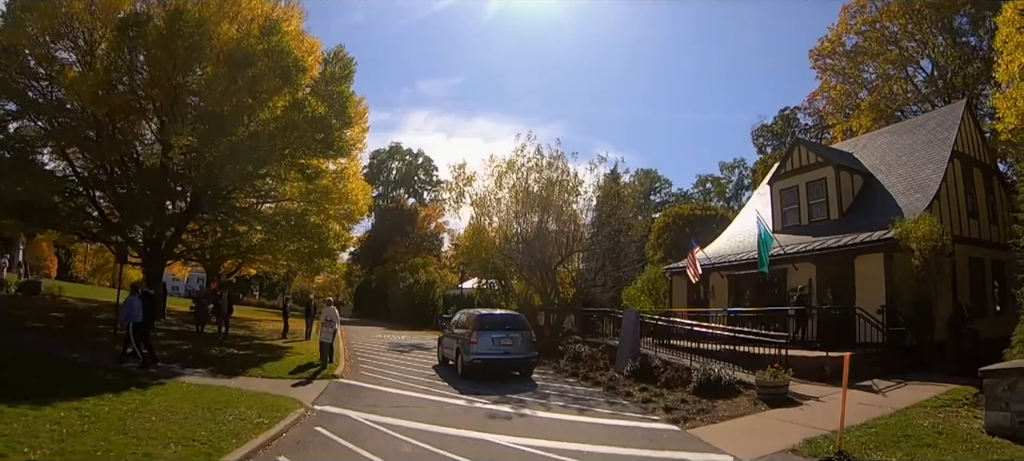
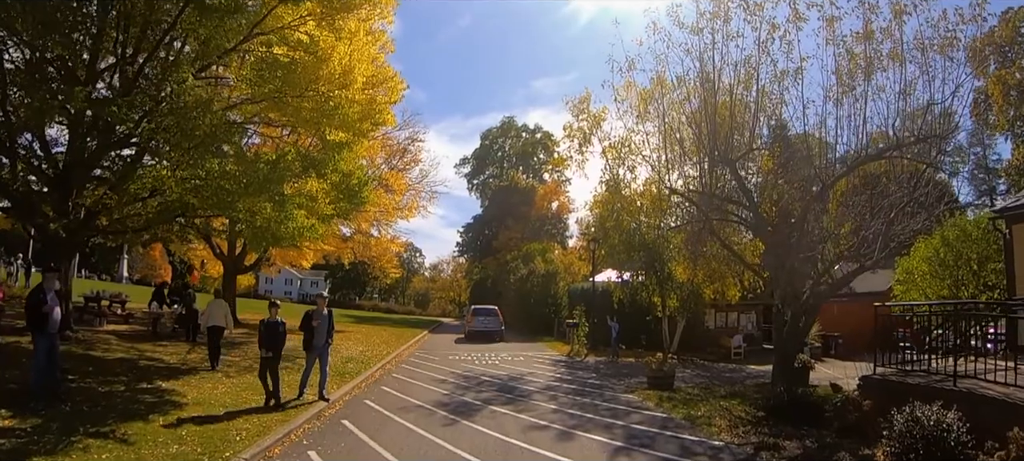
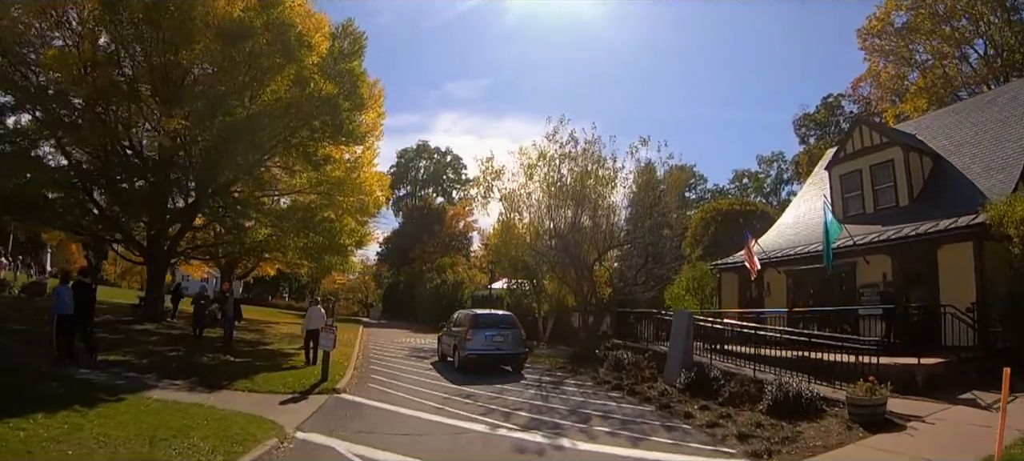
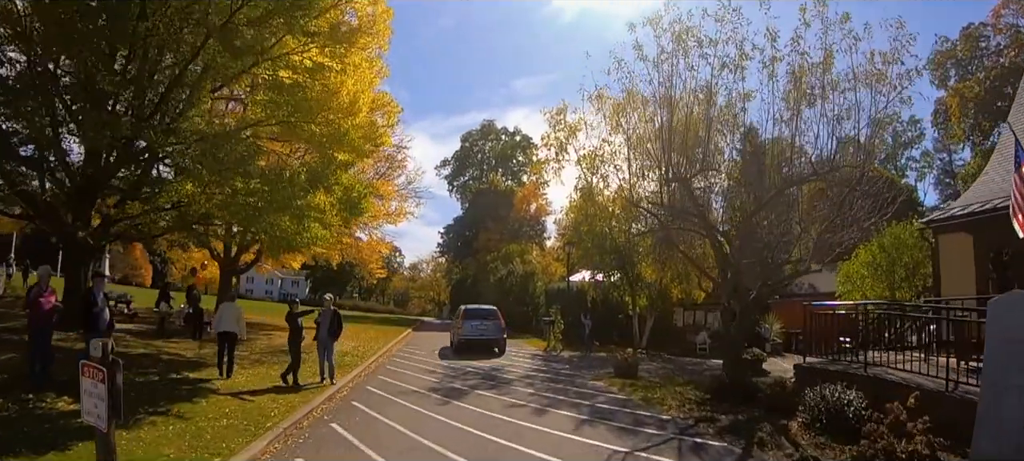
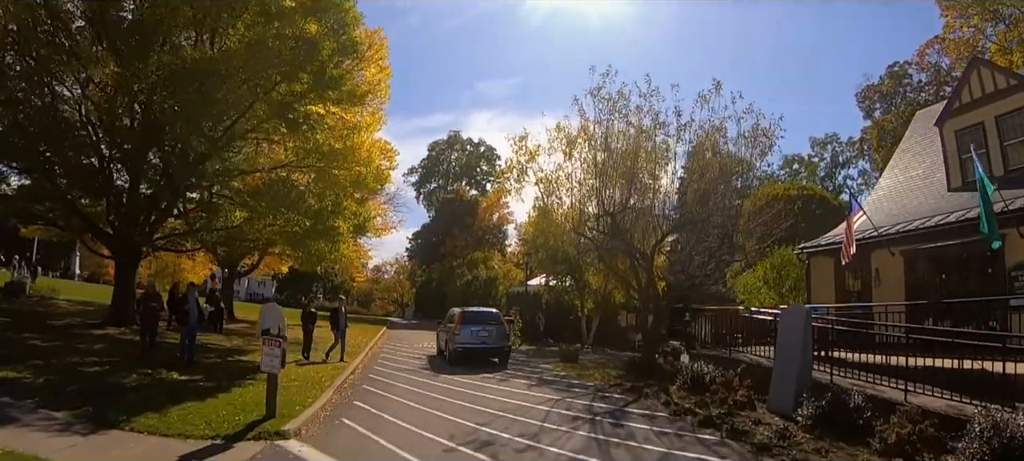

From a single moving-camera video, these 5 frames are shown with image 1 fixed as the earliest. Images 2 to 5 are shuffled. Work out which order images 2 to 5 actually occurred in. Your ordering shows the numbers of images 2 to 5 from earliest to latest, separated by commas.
3, 5, 4, 2
